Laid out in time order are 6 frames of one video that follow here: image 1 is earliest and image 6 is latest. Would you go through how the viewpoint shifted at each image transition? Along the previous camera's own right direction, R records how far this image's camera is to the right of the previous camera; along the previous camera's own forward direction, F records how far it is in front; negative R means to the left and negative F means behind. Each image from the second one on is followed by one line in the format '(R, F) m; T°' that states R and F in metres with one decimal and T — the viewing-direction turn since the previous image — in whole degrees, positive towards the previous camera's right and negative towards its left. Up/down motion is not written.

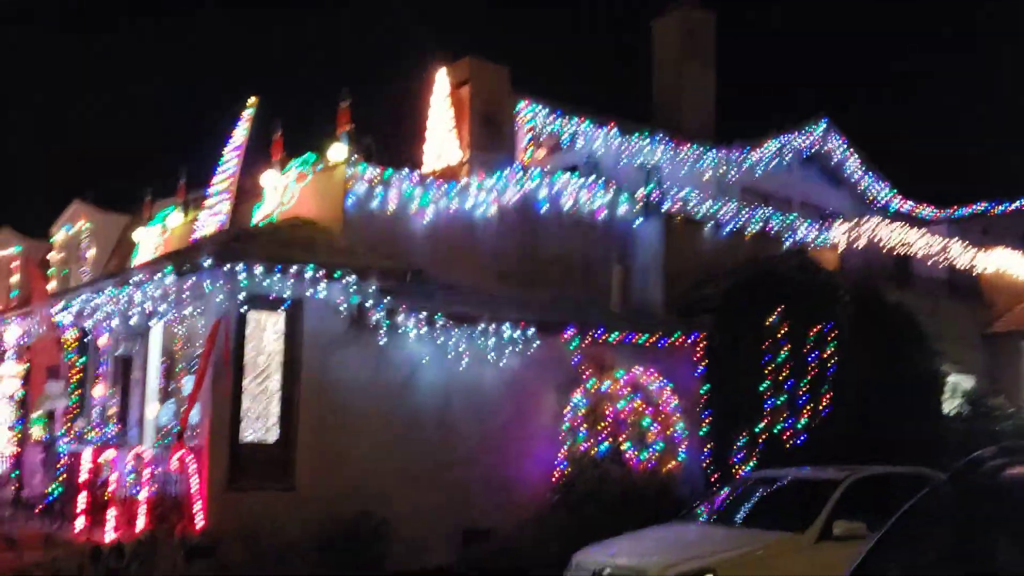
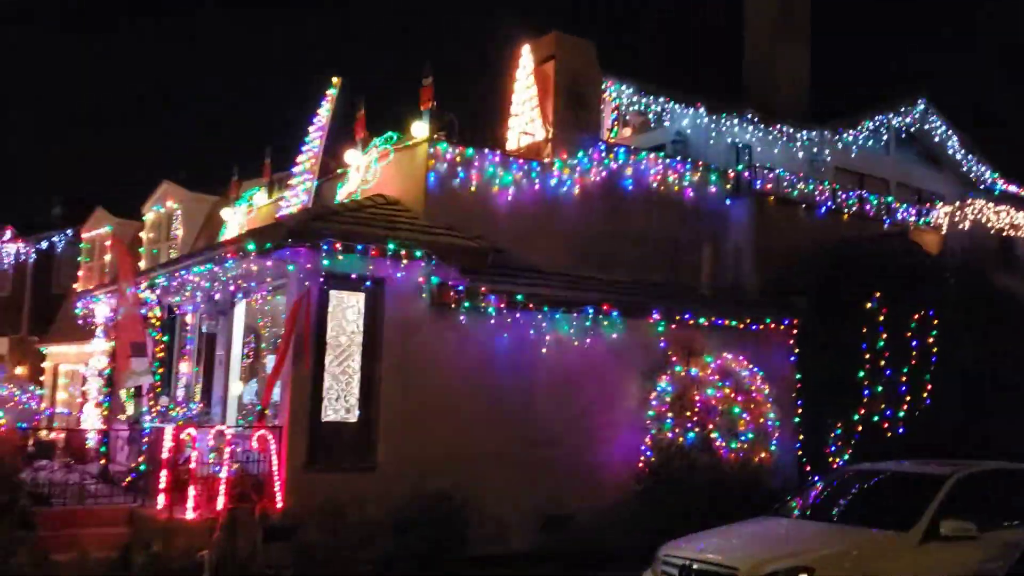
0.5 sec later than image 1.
(-0.1, +0.4) m; -5°
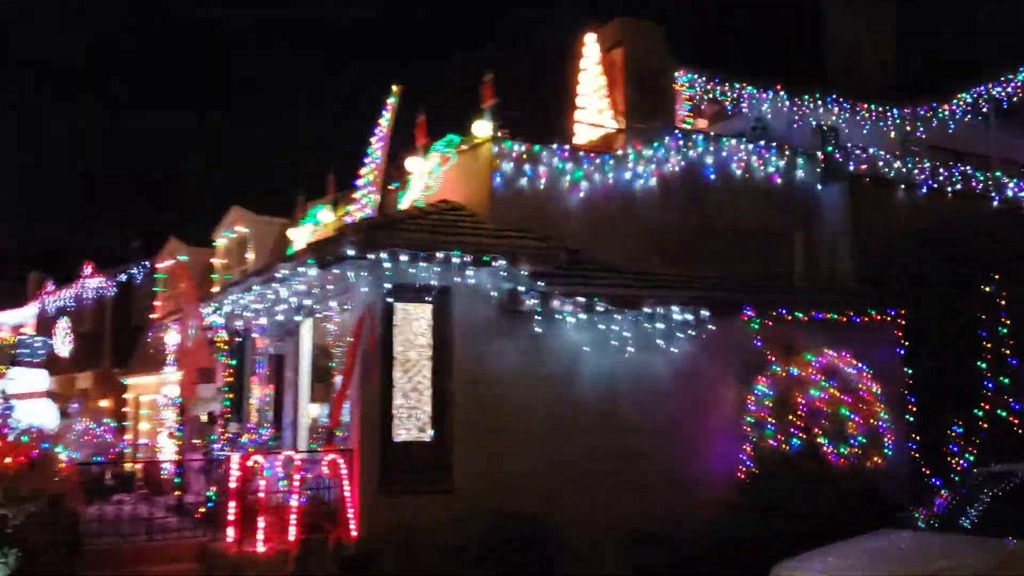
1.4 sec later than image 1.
(0.0, +0.9) m; -5°
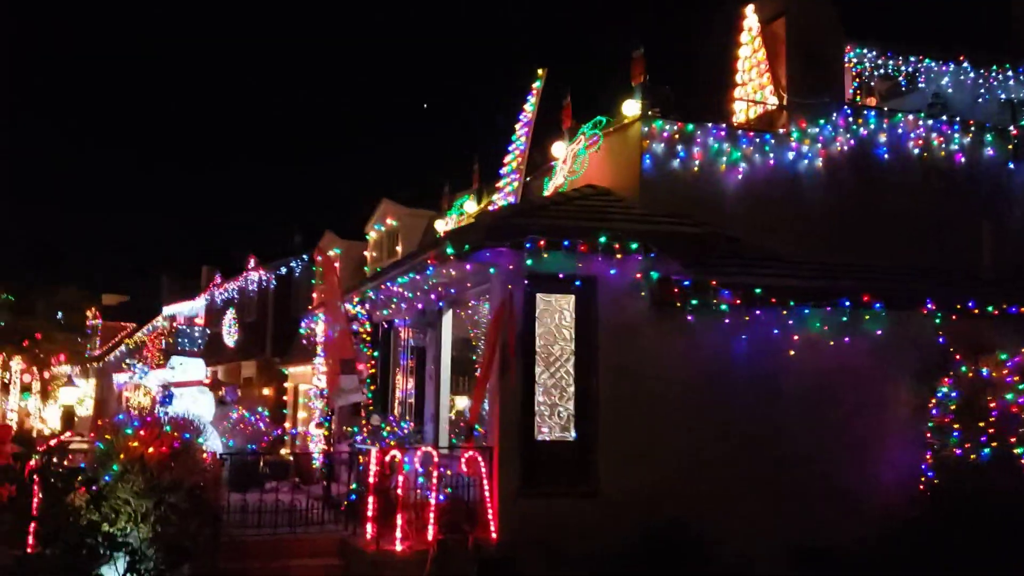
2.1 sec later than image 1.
(0.0, +0.6) m; -10°
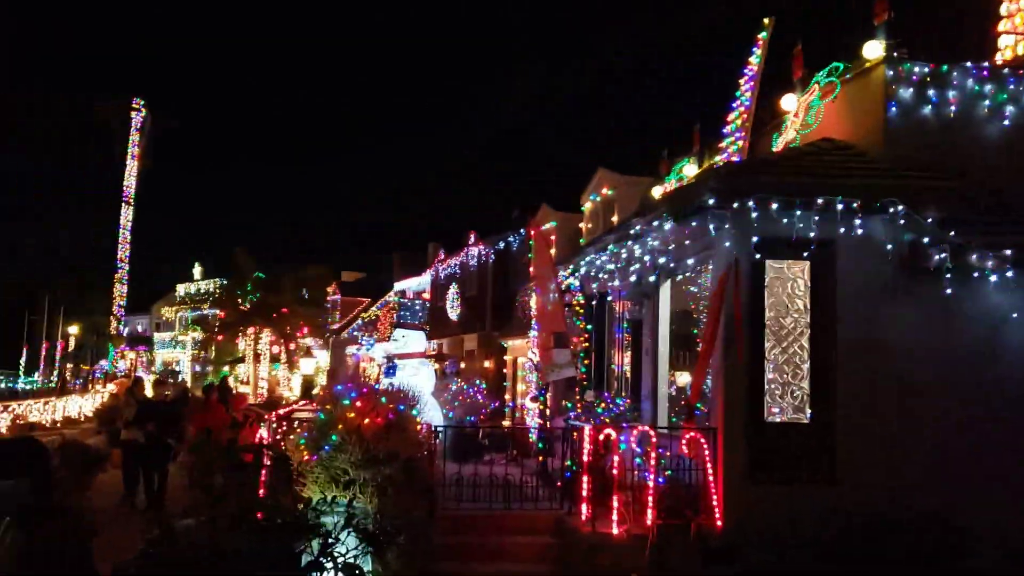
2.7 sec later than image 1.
(0.0, +0.5) m; -15°
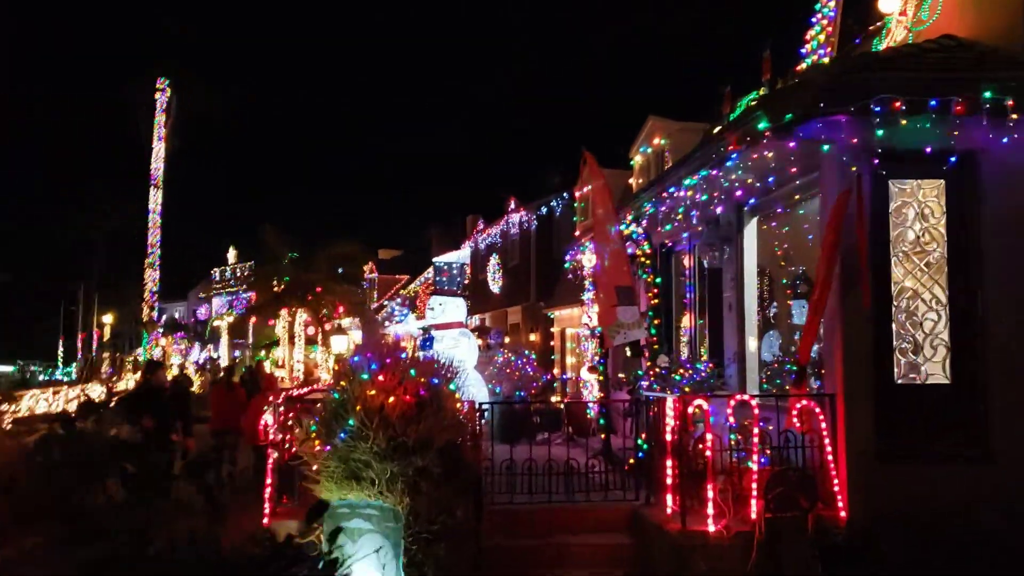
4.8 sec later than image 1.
(-0.1, +1.6) m; -3°
